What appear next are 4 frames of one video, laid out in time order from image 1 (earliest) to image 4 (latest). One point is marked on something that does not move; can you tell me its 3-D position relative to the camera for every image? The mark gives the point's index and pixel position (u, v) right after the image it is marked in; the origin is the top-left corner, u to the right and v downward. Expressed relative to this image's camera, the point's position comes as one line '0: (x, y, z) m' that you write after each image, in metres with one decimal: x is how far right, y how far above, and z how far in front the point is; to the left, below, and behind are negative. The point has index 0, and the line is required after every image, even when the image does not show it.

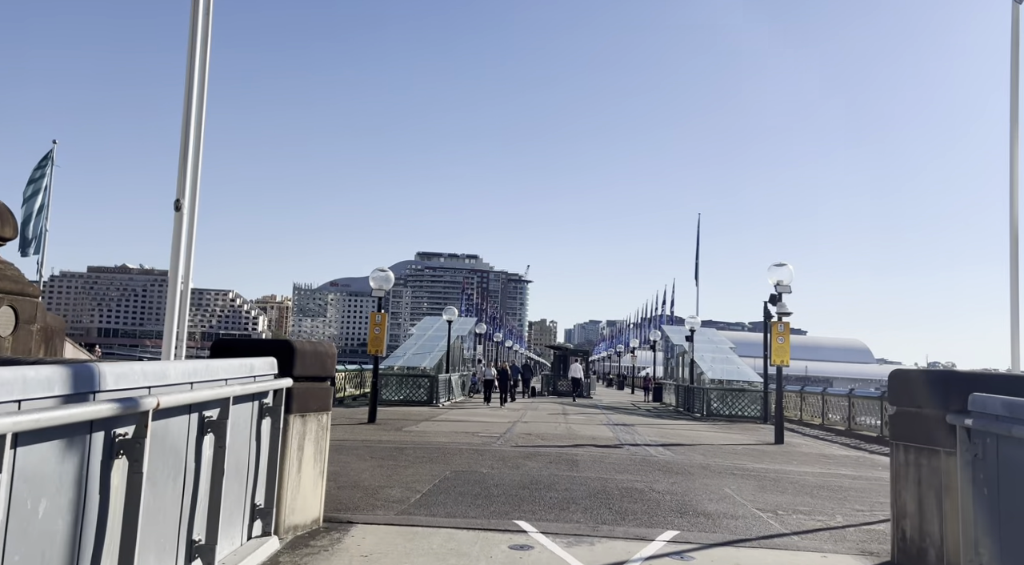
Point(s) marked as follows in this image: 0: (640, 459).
0: (+2.1, -2.9, +12.2) m
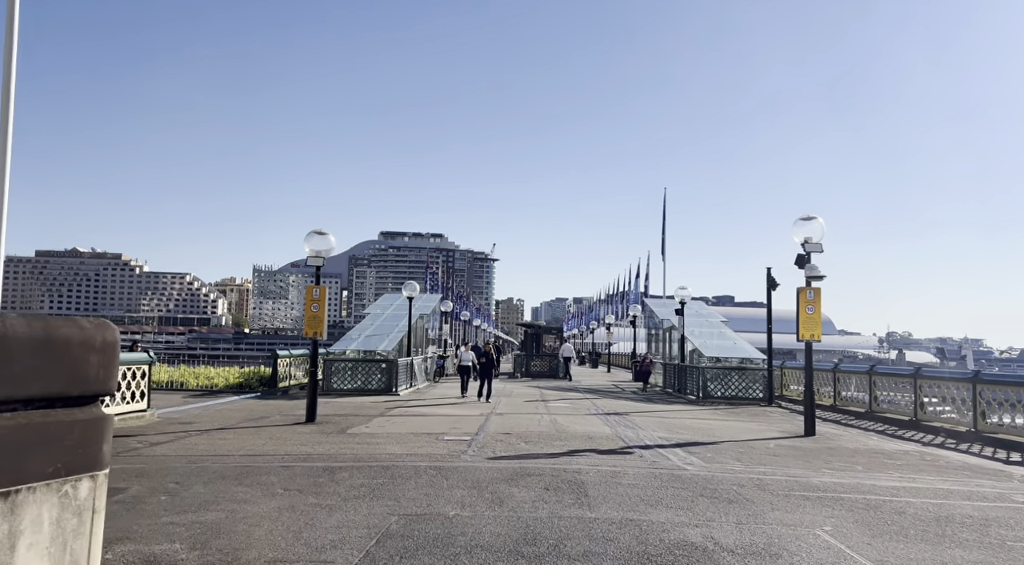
0: (+1.8, -2.3, +8.7) m
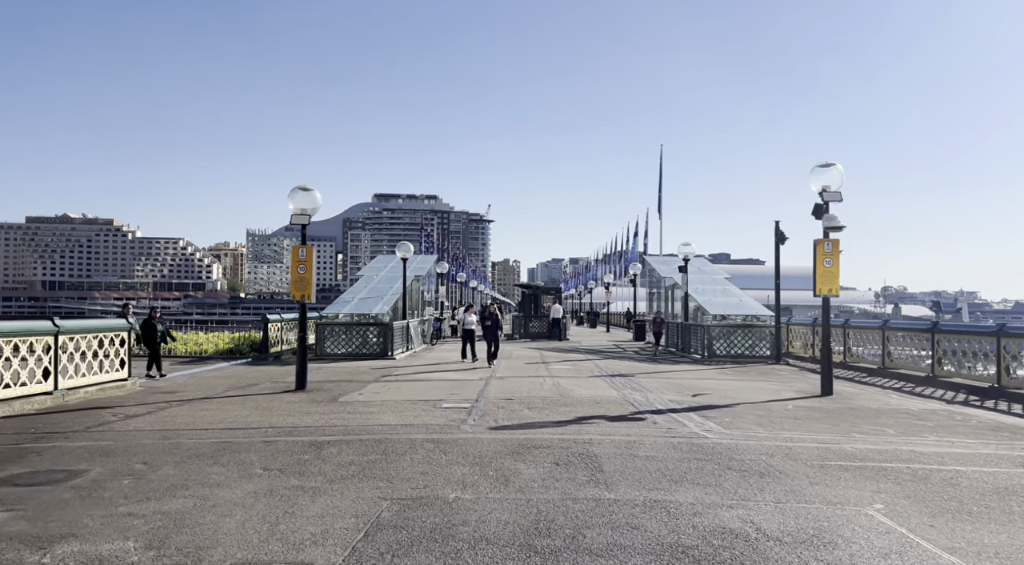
0: (+1.9, -1.7, +8.0) m
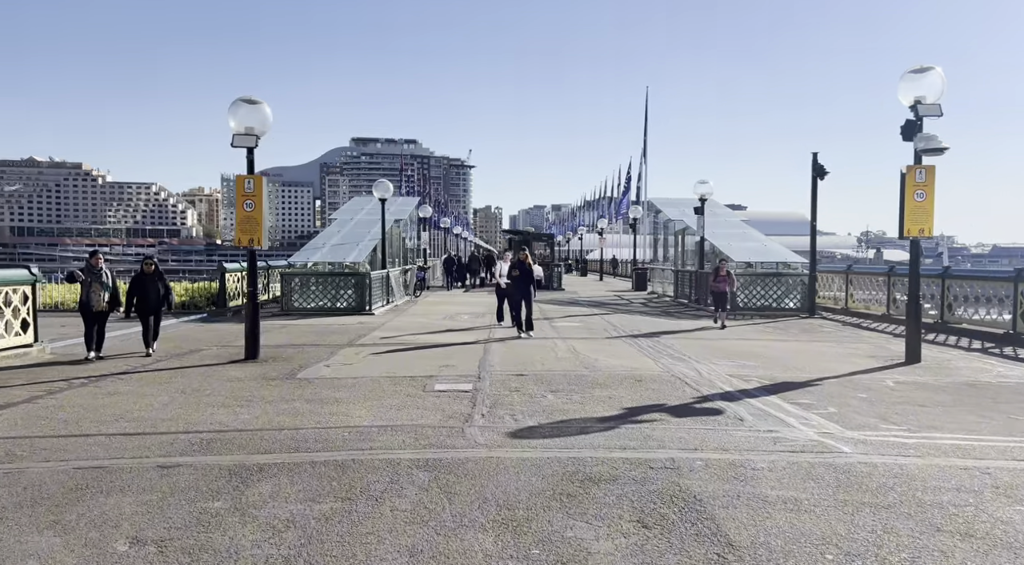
0: (+2.1, -1.3, +5.0) m
